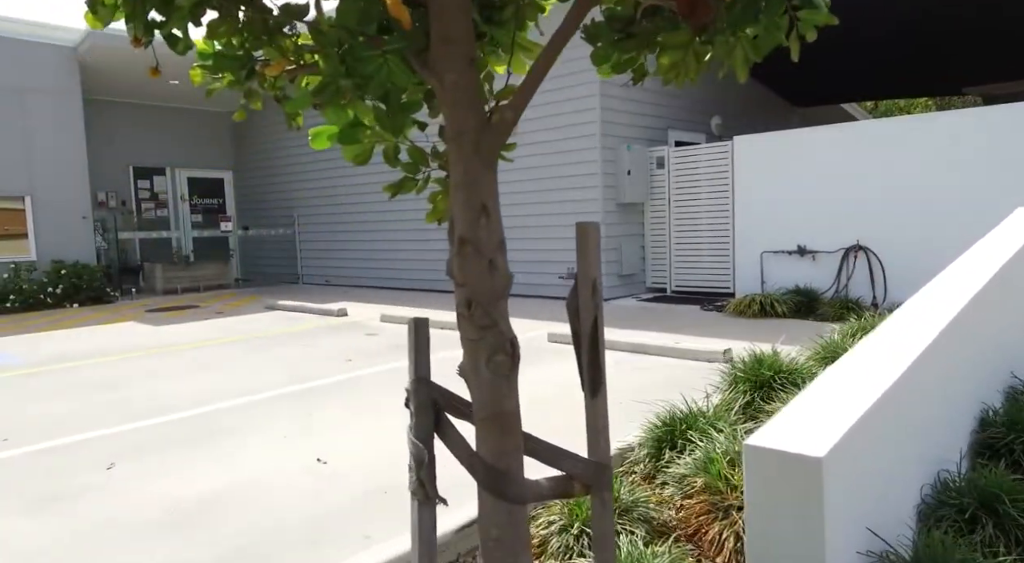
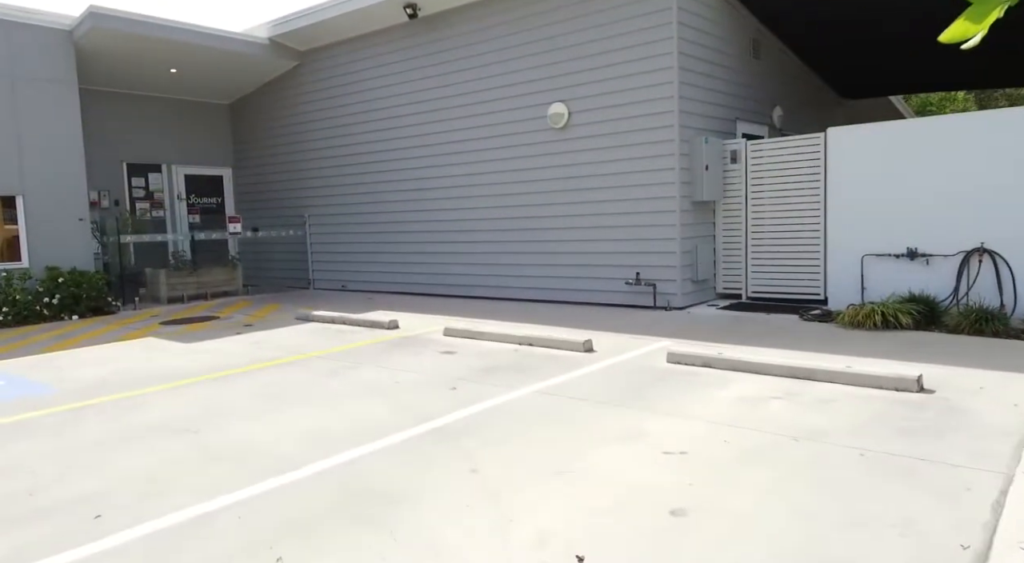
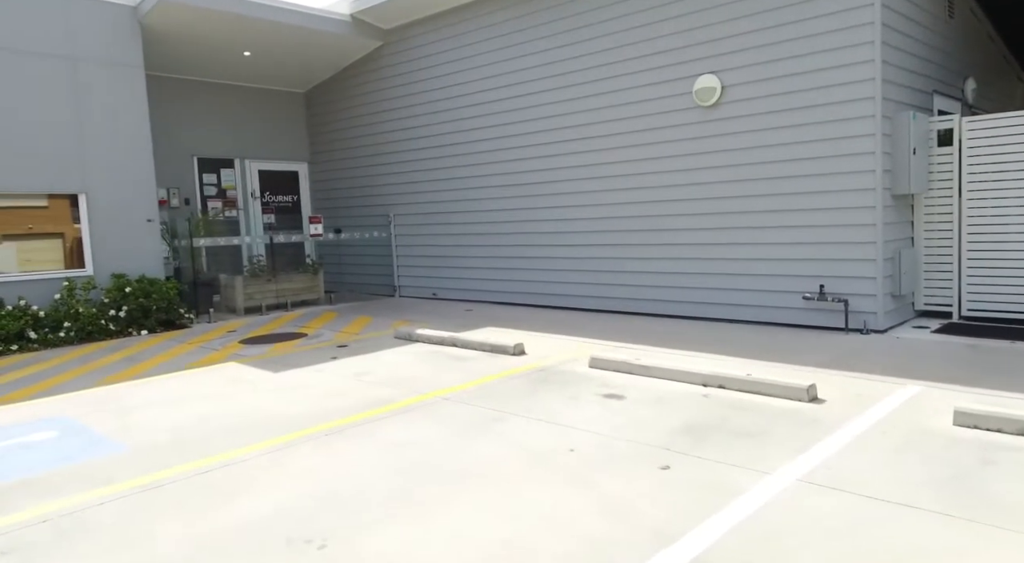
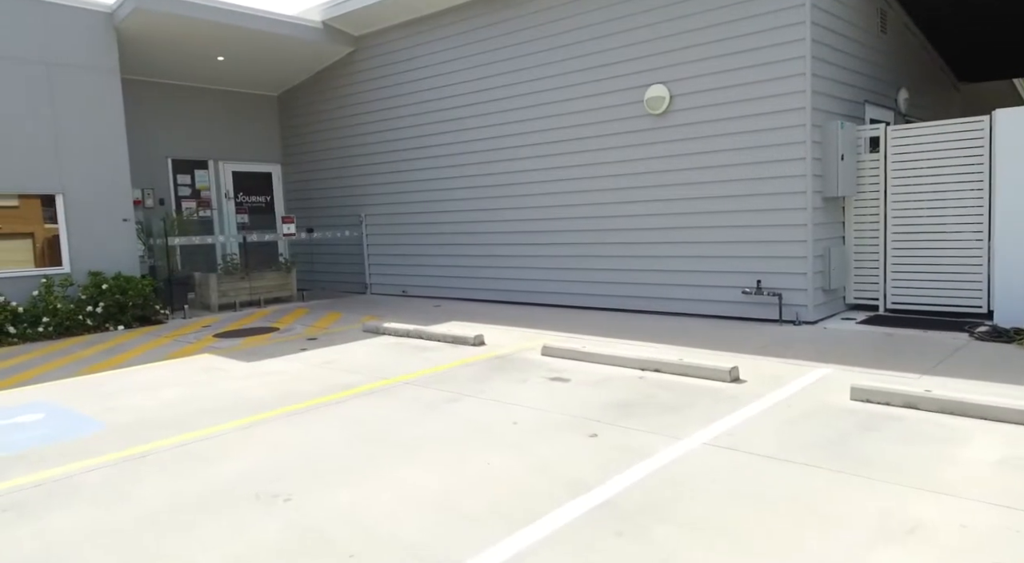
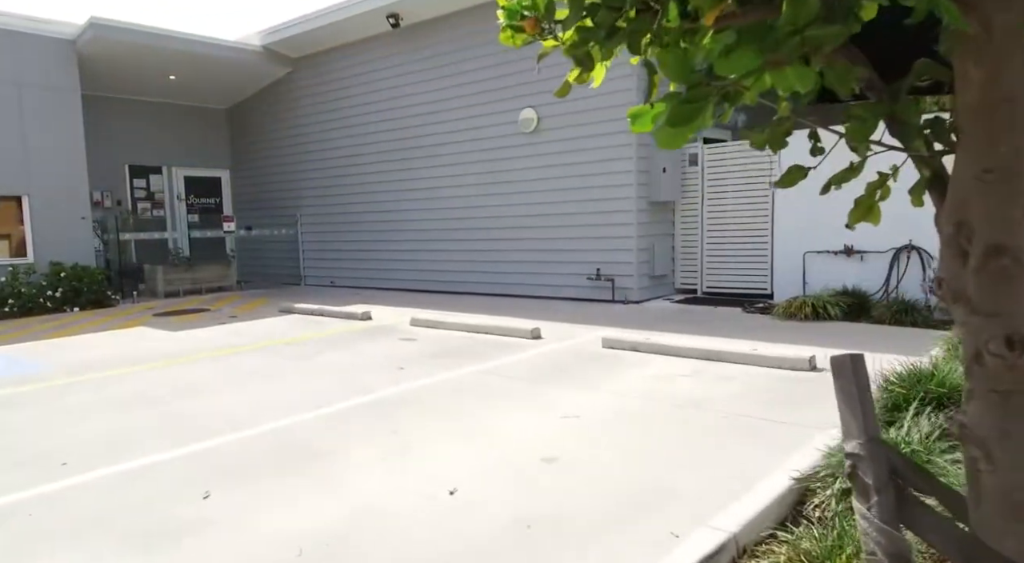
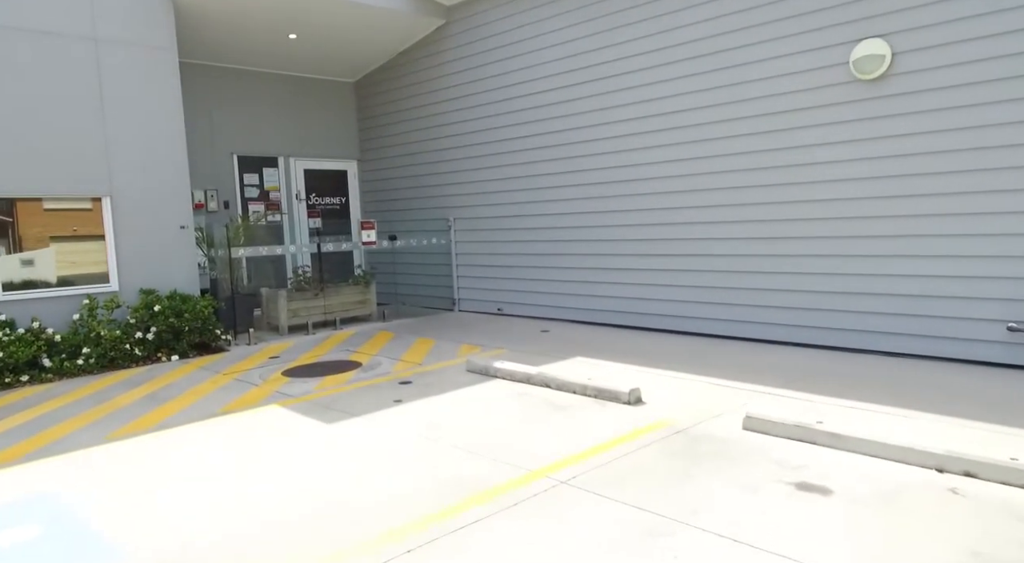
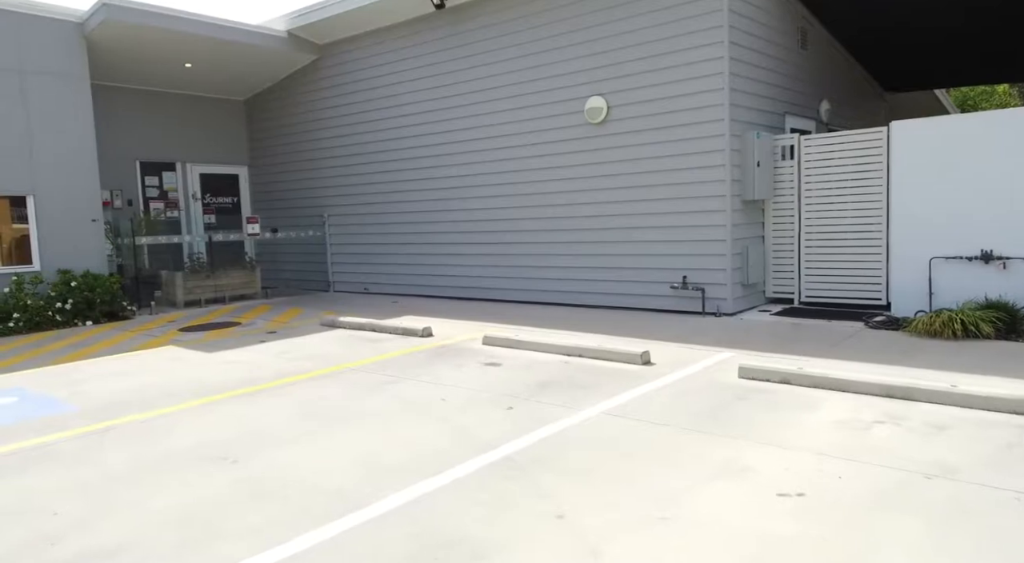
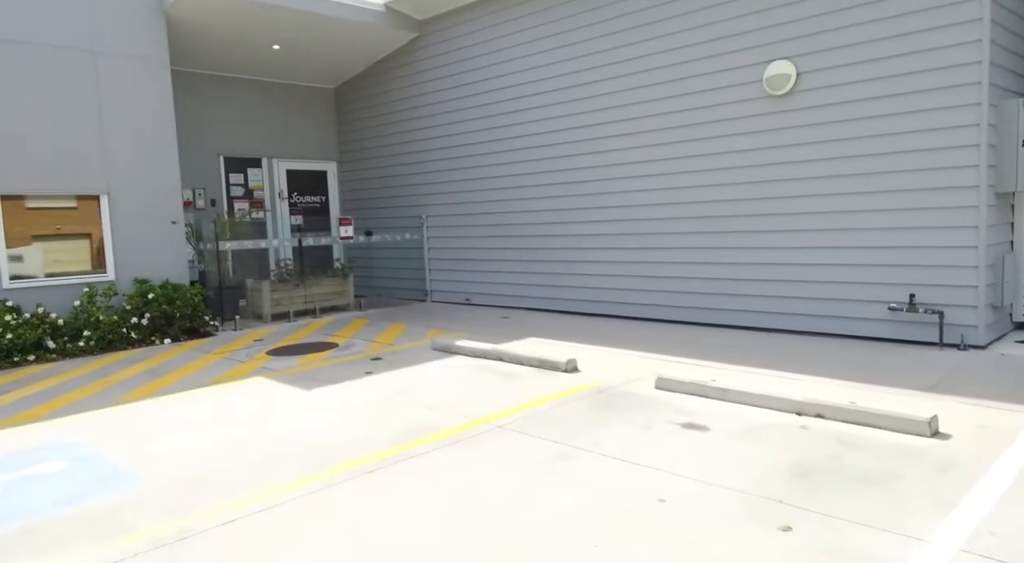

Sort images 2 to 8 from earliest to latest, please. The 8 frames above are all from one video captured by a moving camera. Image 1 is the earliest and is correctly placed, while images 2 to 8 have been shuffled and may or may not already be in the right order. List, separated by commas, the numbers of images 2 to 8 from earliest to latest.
5, 2, 7, 4, 3, 8, 6
